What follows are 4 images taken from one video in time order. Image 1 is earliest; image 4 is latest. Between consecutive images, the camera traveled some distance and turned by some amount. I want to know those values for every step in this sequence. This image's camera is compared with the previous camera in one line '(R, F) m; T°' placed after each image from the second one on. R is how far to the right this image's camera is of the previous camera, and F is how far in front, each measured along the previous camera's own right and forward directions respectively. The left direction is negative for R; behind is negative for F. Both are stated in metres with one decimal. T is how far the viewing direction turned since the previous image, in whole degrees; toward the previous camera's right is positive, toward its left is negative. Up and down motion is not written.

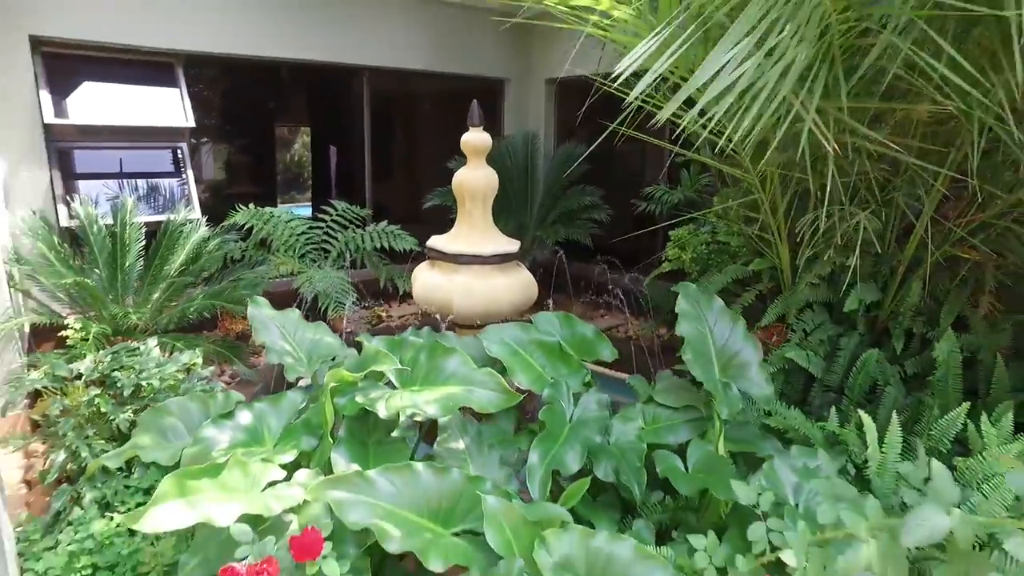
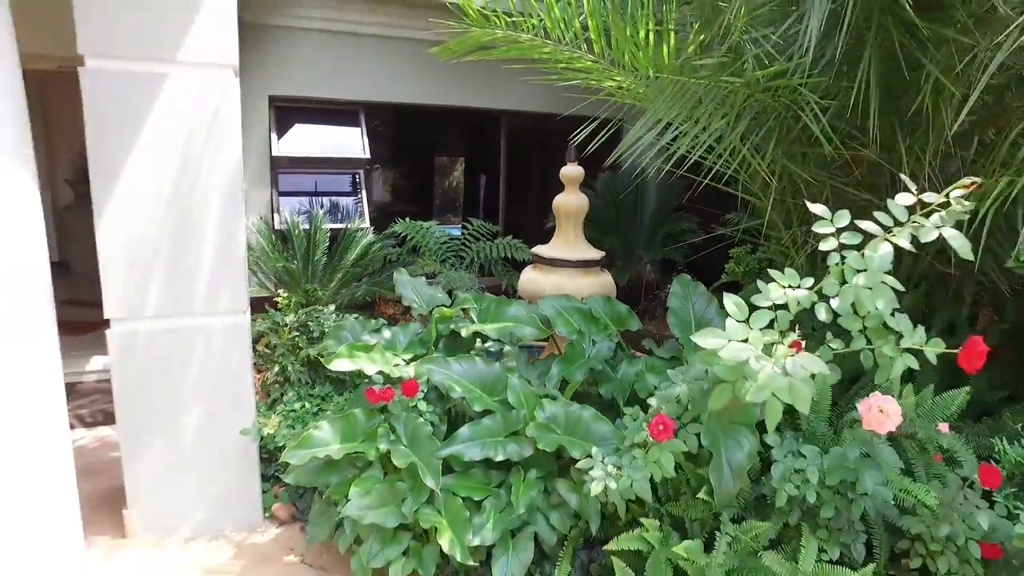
(+0.4, -0.8) m; -13°
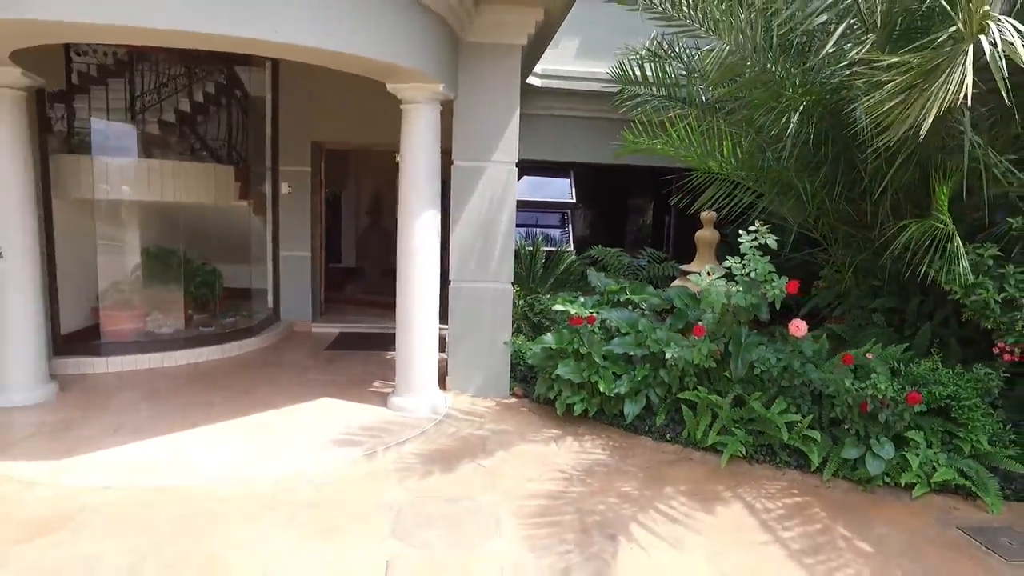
(+0.4, -1.9) m; -17°
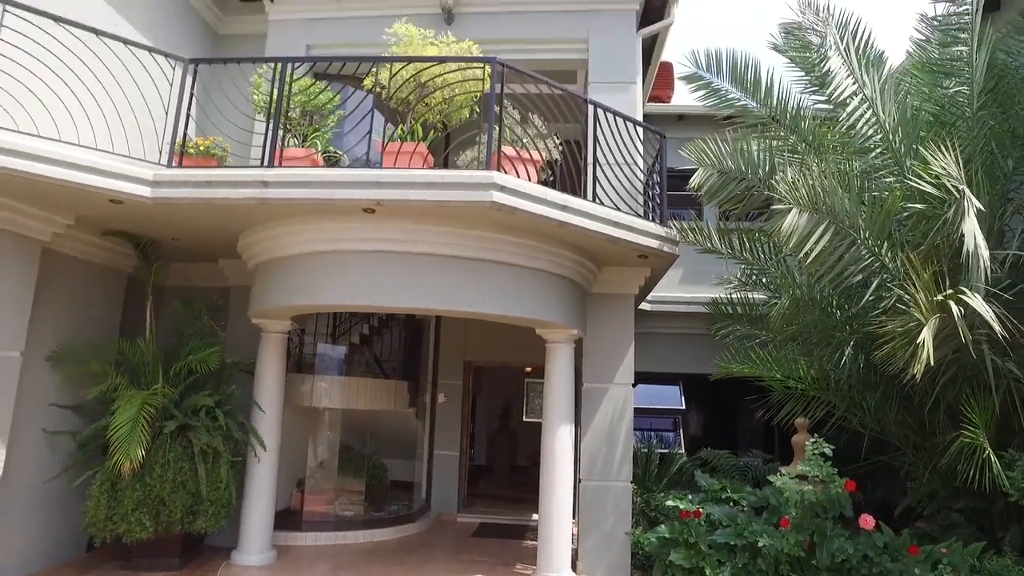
(0.0, -1.2) m; -10°
